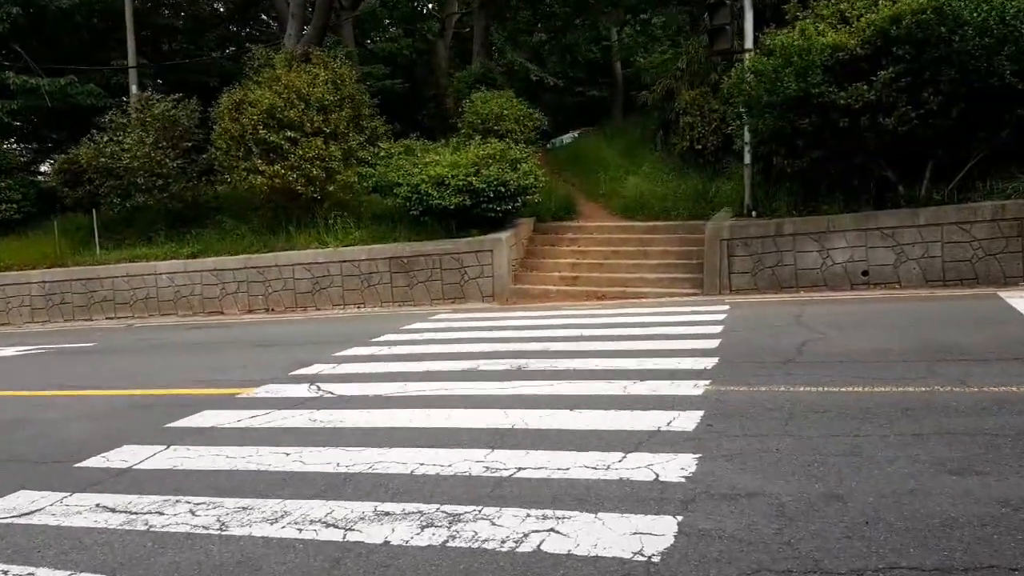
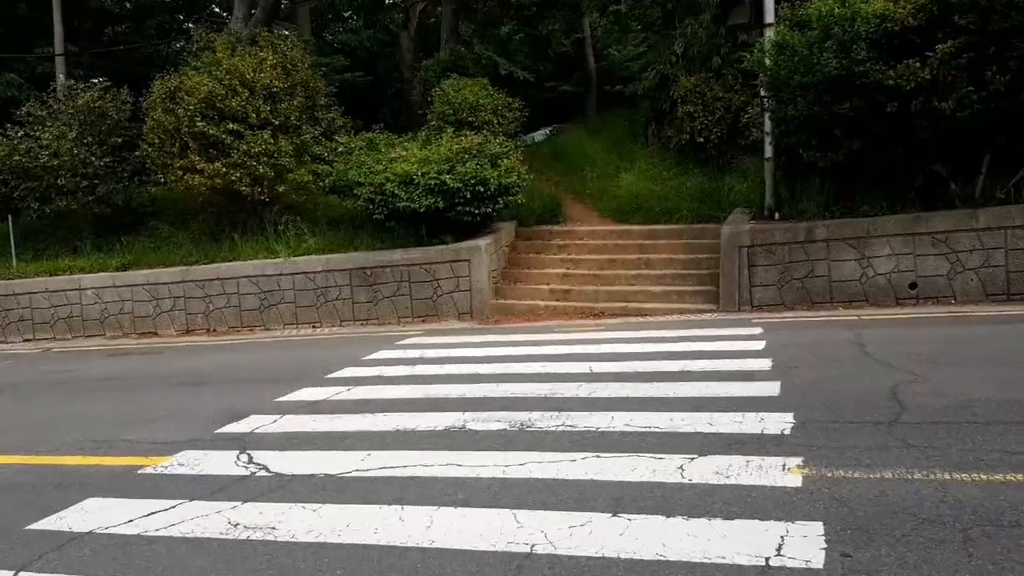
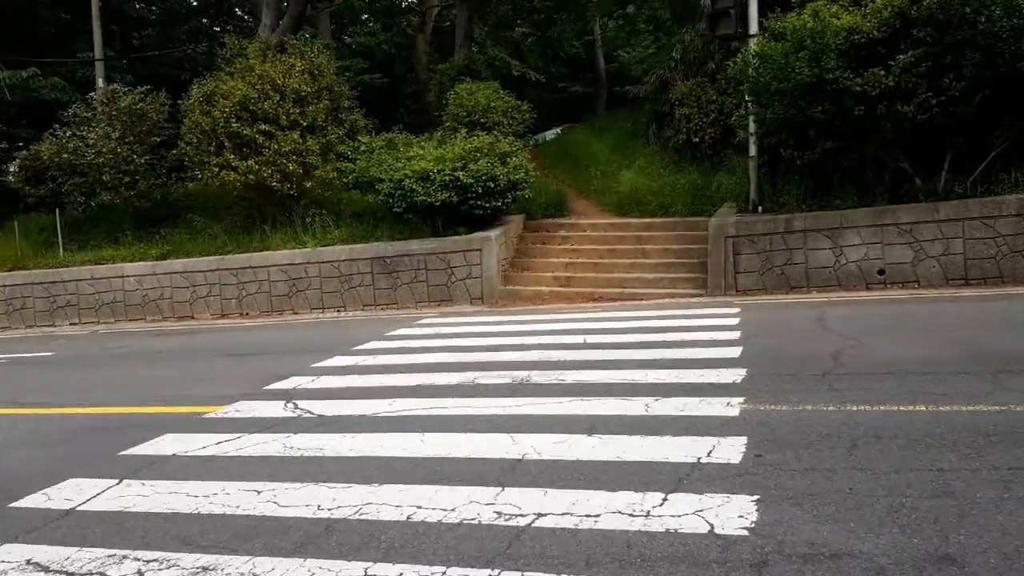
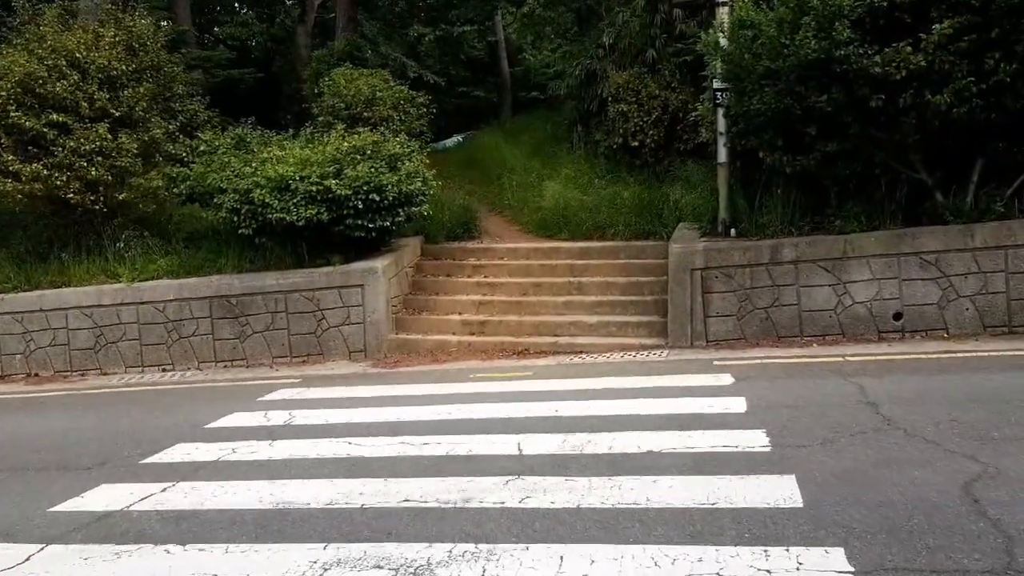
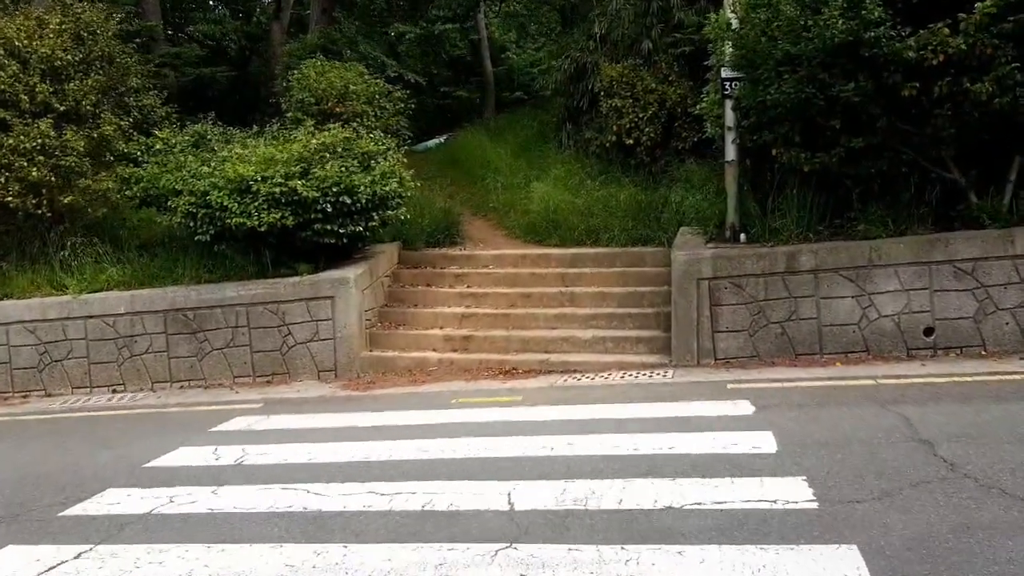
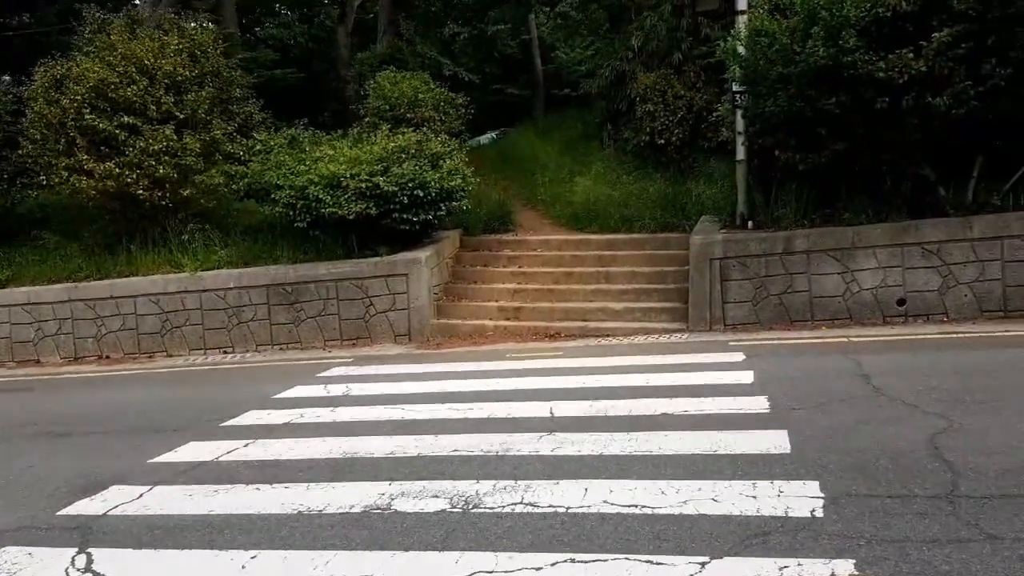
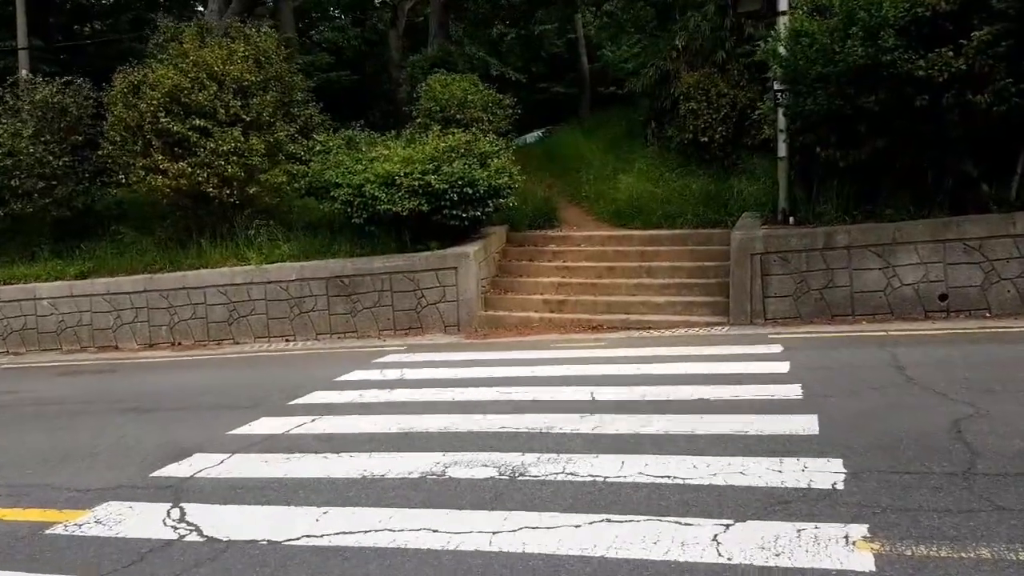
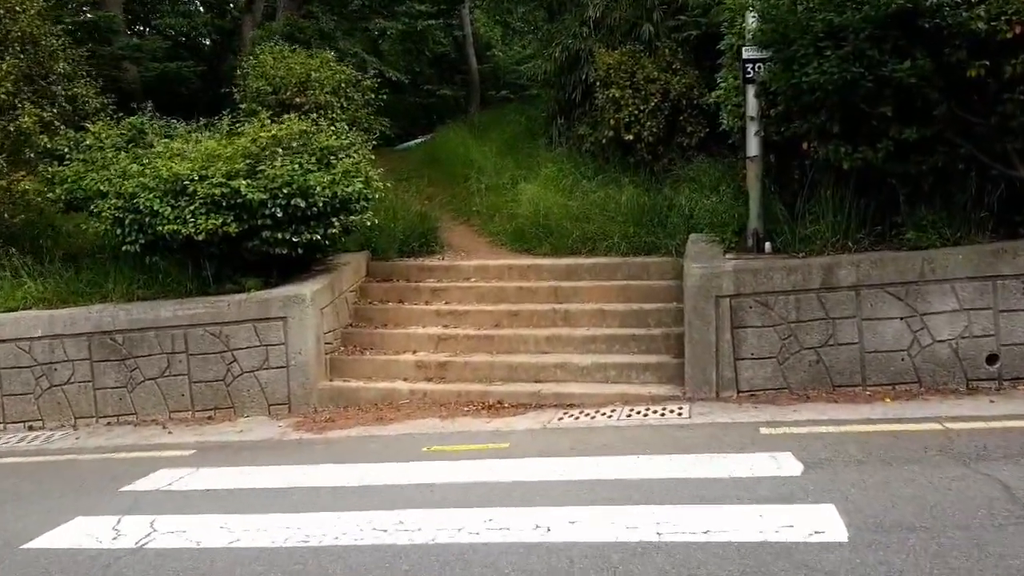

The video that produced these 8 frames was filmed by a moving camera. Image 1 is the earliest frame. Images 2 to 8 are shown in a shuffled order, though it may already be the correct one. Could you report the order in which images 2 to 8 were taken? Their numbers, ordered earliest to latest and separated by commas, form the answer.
3, 2, 7, 6, 4, 5, 8
